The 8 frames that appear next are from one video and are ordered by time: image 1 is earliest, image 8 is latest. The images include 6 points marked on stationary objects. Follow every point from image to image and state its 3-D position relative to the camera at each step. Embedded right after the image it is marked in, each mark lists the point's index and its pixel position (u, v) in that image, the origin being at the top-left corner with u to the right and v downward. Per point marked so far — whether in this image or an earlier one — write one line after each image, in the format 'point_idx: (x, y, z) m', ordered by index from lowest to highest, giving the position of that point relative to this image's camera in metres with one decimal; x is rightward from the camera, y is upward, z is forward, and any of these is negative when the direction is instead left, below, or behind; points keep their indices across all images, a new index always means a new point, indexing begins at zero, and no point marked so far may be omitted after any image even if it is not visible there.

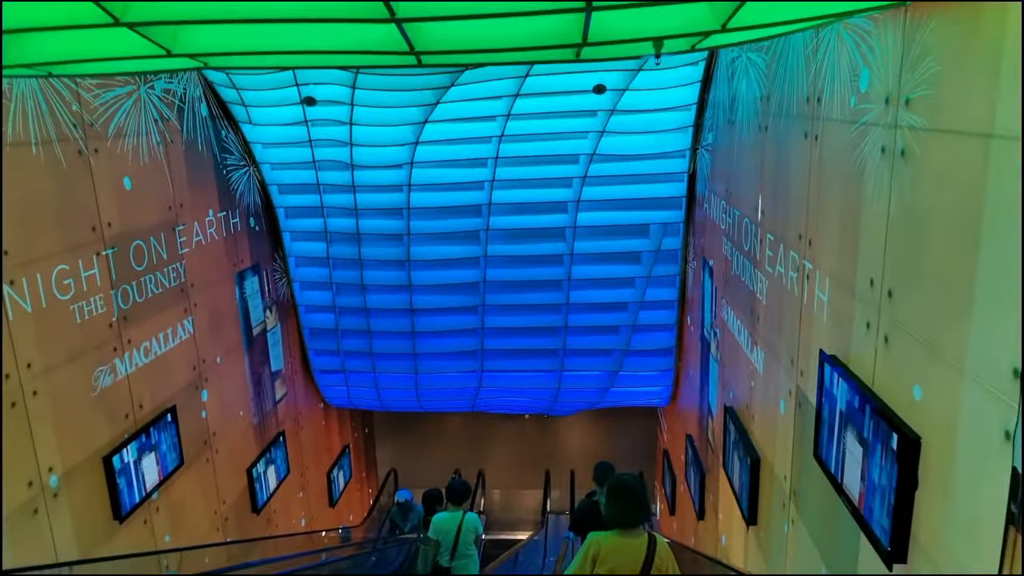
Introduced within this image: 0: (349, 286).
0: (-1.5, 0.0, +6.8) m
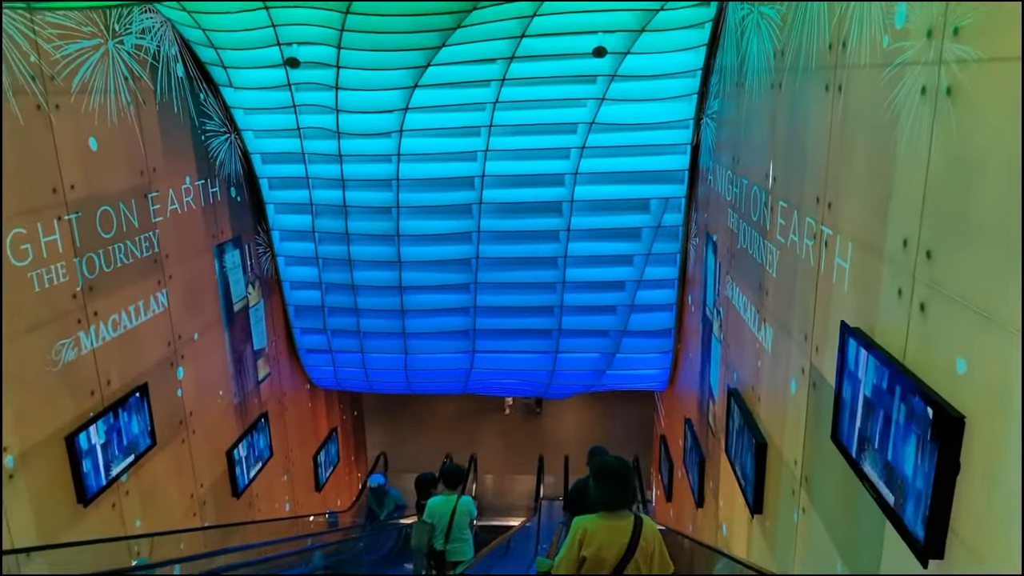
0: (-1.6, +0.2, +6.5) m
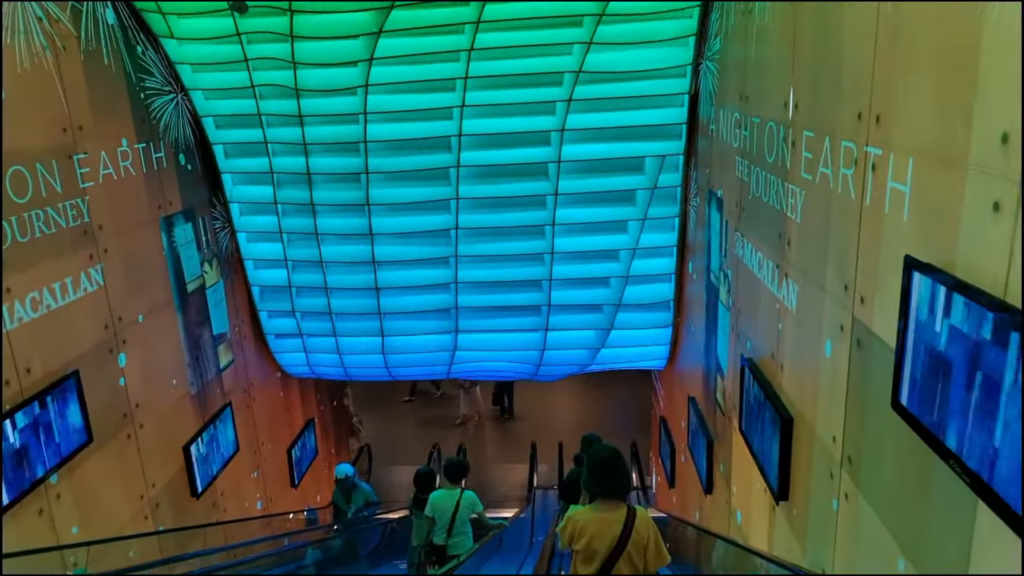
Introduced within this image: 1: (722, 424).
0: (-1.7, +0.4, +6.0) m
1: (+1.3, -0.8, +4.5) m
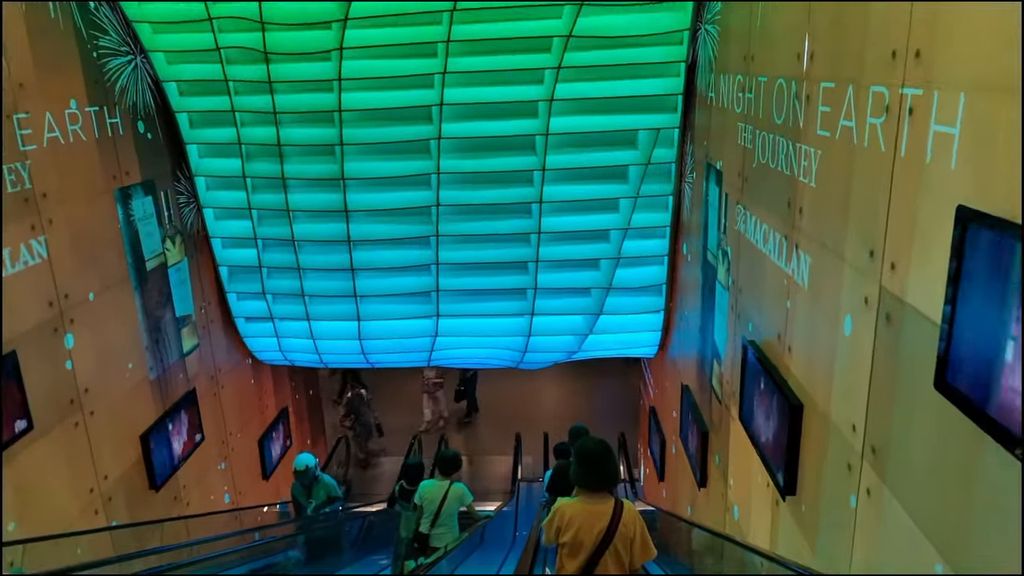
0: (-1.8, +0.6, +5.6) m
1: (+1.2, -0.7, +4.2) m
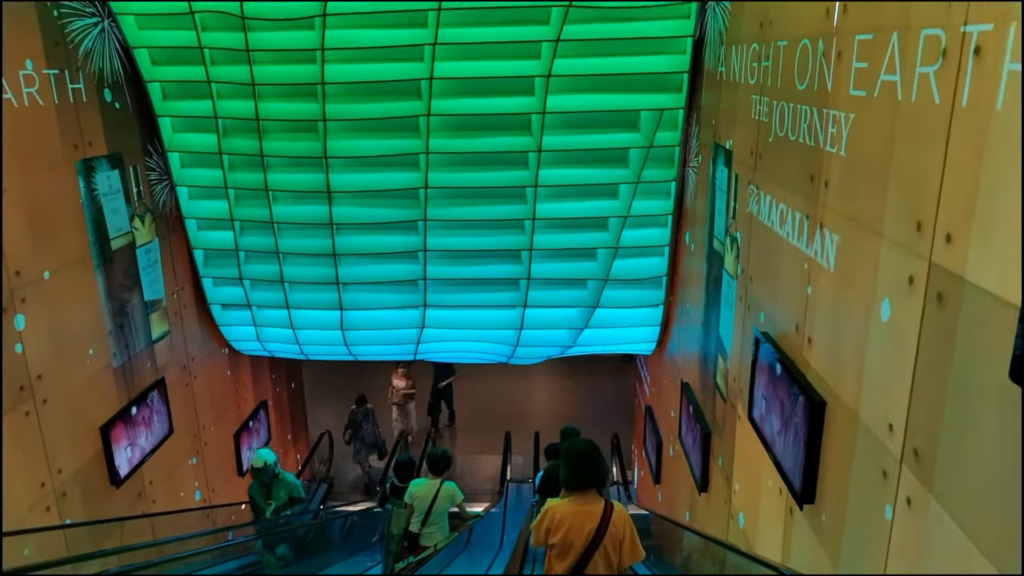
0: (-1.9, +0.7, +5.3) m
1: (+1.1, -0.7, +3.9) m
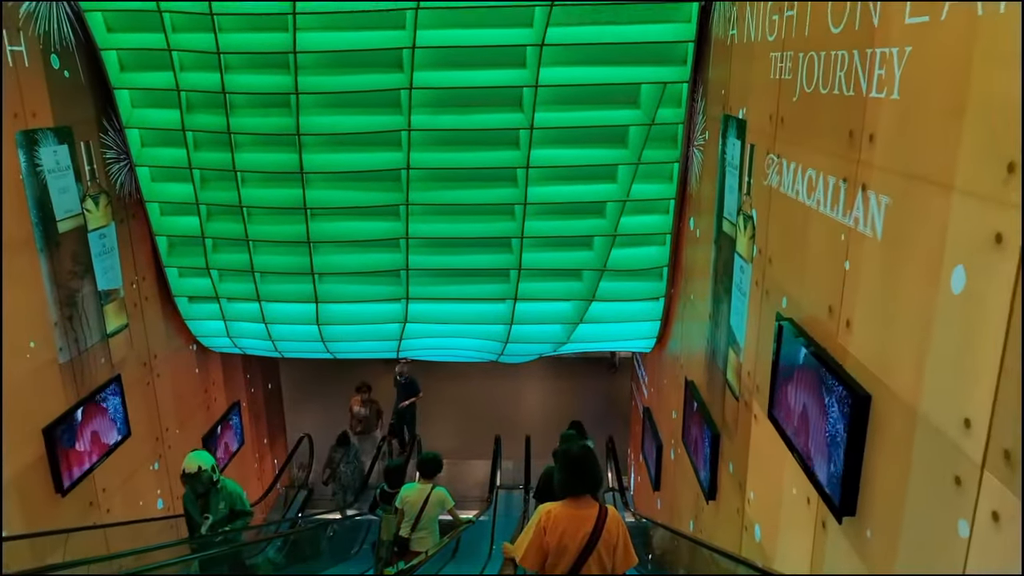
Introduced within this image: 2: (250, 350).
0: (-1.9, +0.7, +4.9) m
1: (+1.1, -0.6, +3.5) m
2: (-2.2, -0.5, +6.1) m
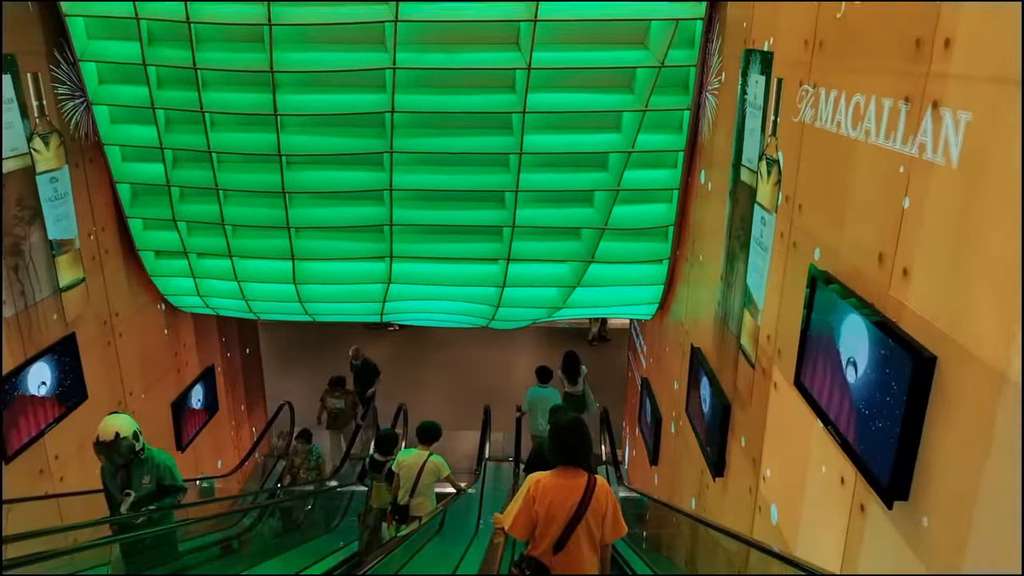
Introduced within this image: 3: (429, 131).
0: (-2.0, +1.0, +4.4) m
1: (+1.0, -0.4, +3.1) m
2: (-2.2, -0.2, +5.8) m
3: (-0.5, +0.9, +4.5) m
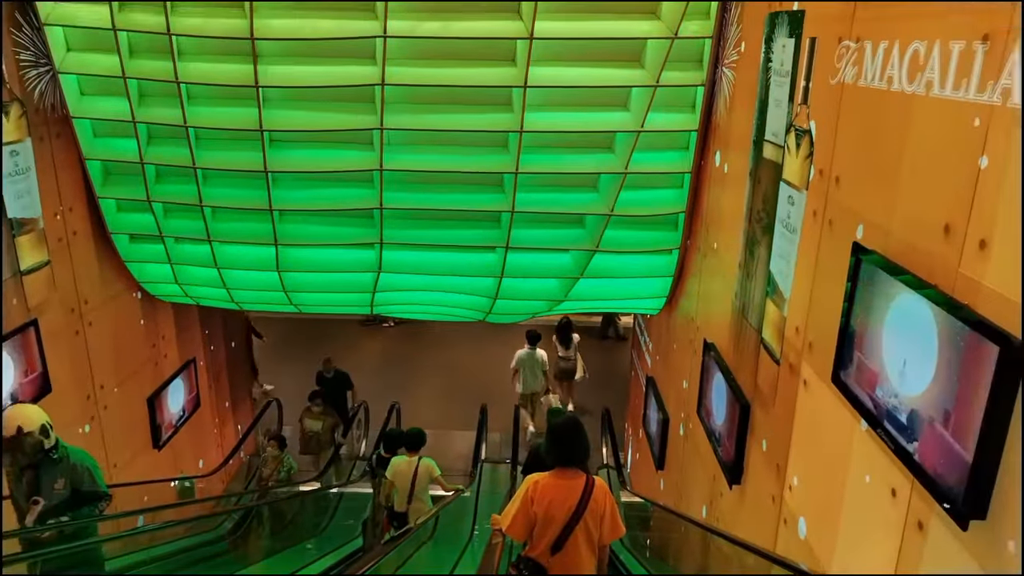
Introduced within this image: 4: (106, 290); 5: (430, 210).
0: (-2.0, +1.1, +4.1) m
1: (+1.0, -0.3, +2.8) m
2: (-2.2, -0.1, +5.4) m
3: (-0.5, +1.0, +4.2) m
4: (-2.6, 0.0, +4.8) m
5: (-0.5, +0.5, +4.6) m
